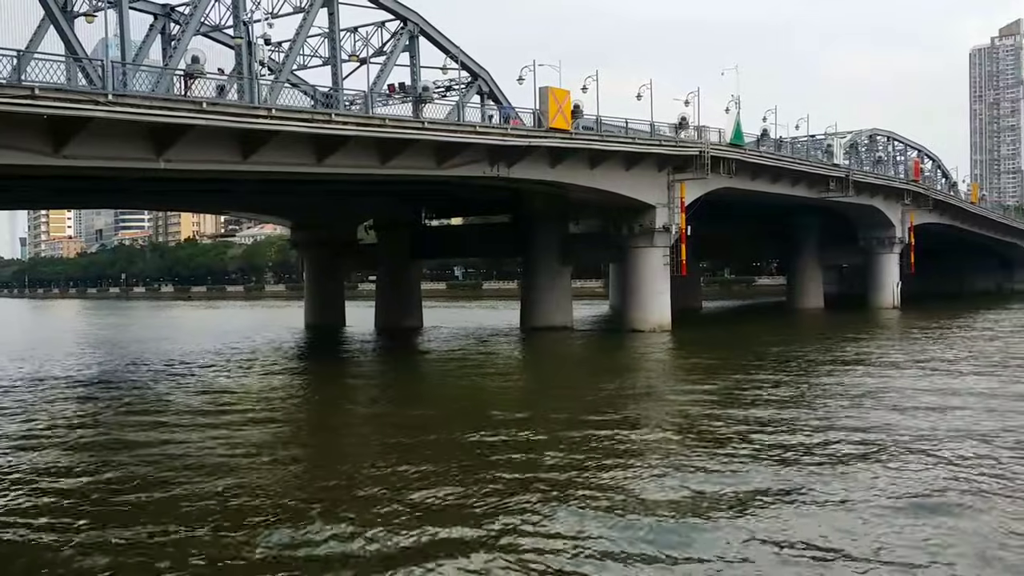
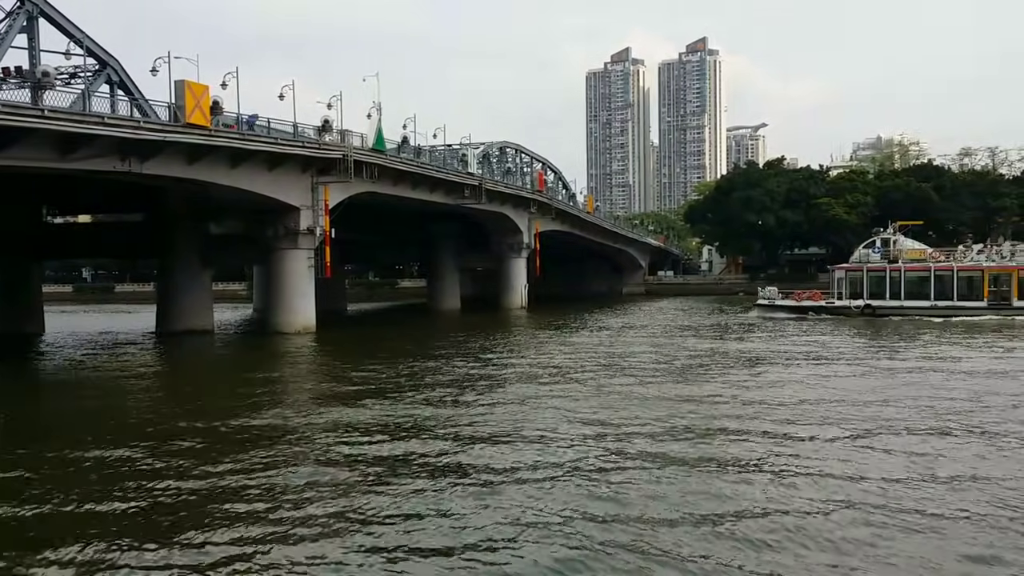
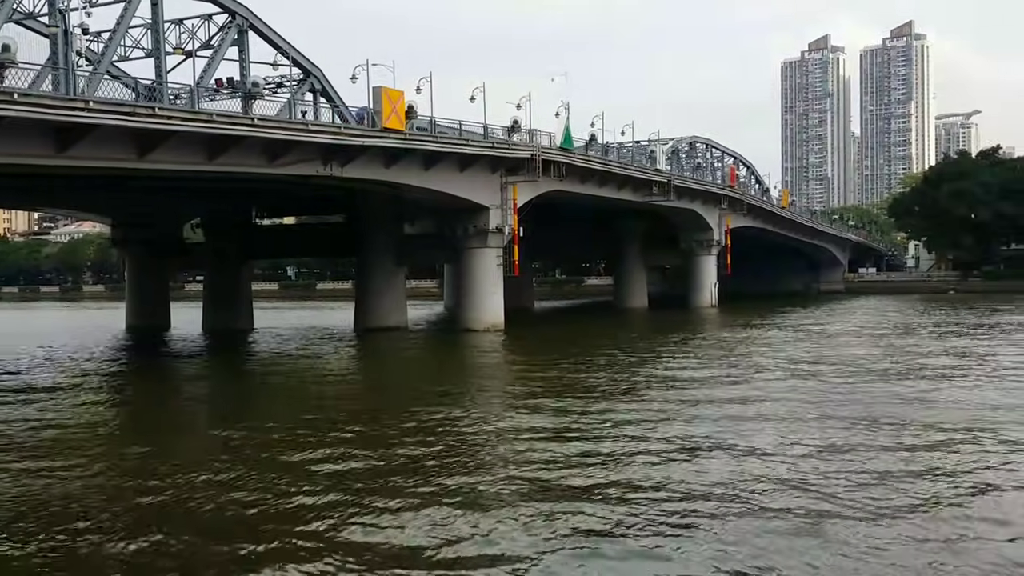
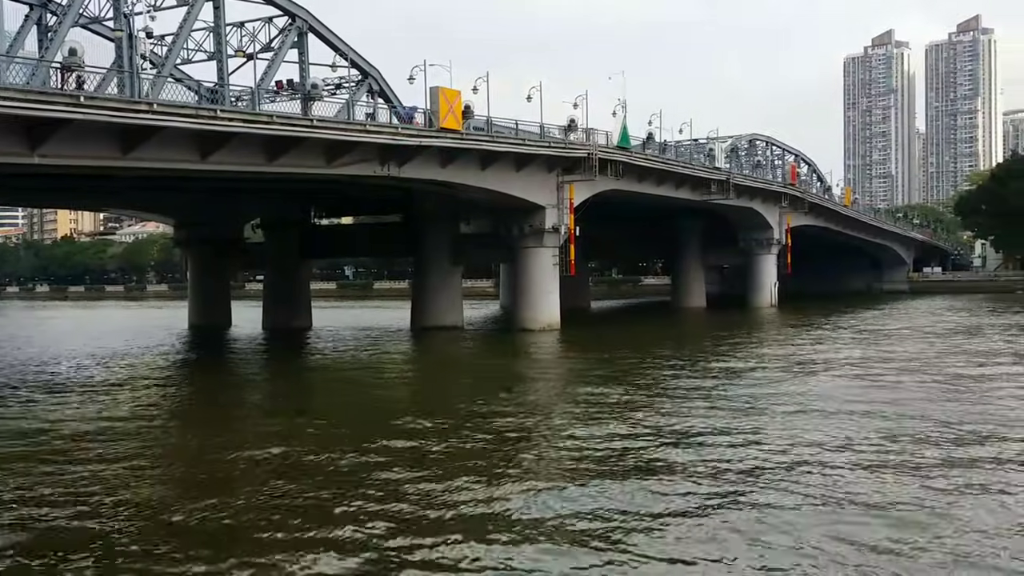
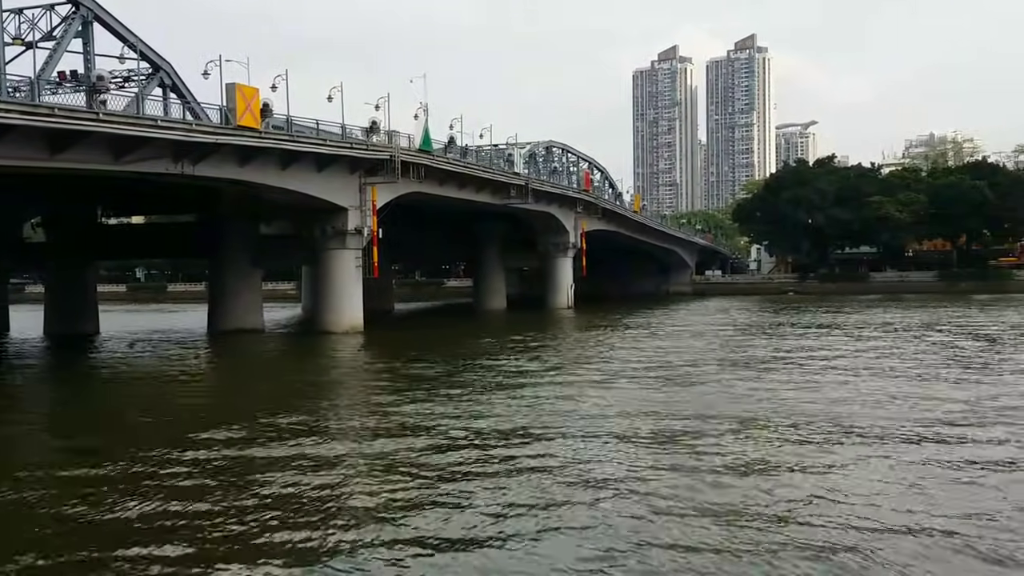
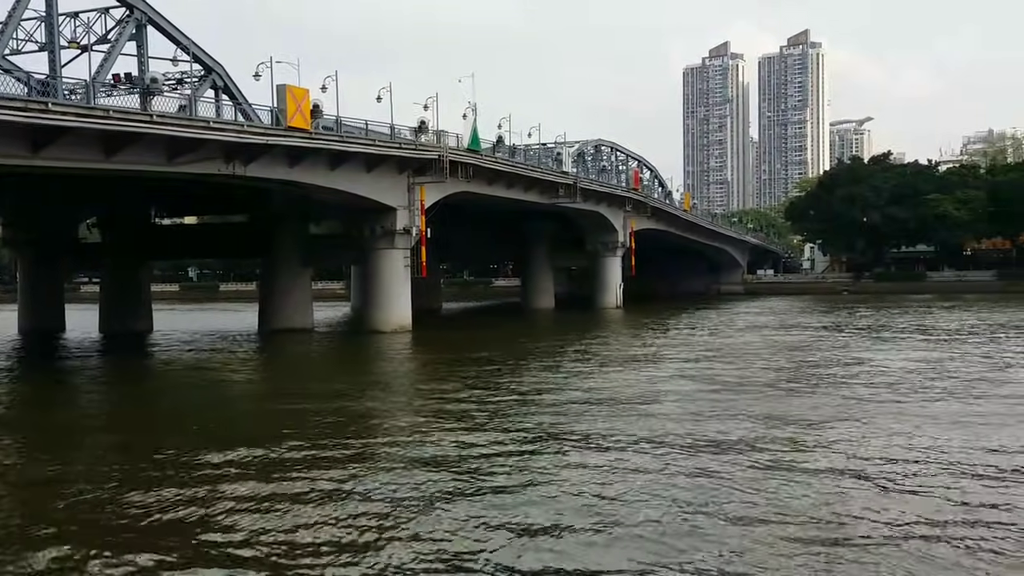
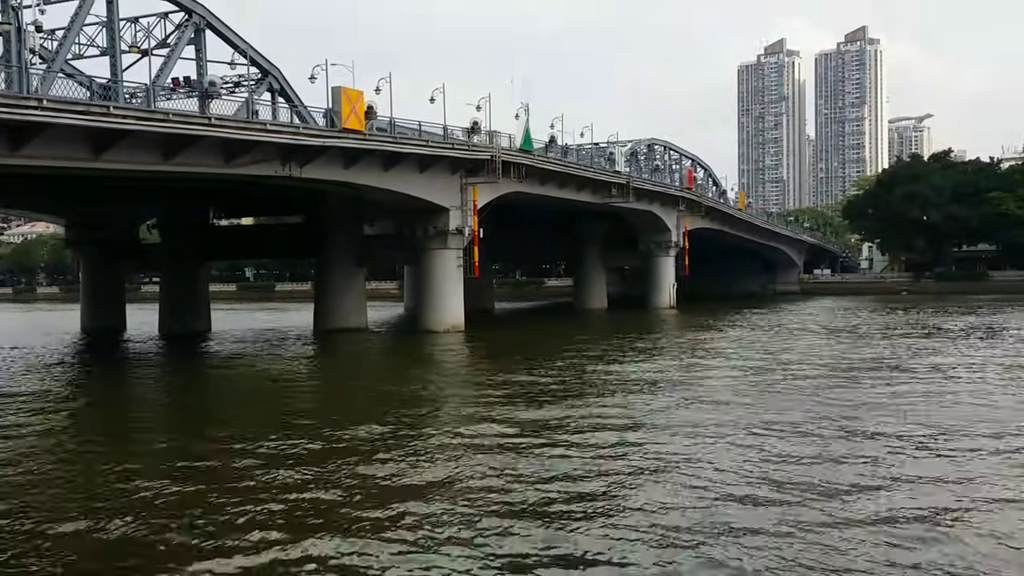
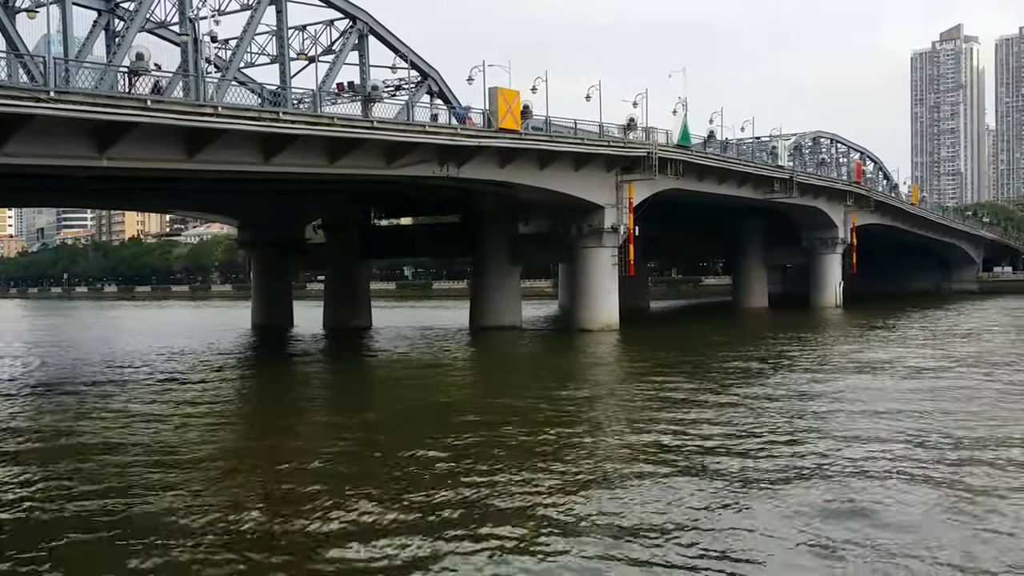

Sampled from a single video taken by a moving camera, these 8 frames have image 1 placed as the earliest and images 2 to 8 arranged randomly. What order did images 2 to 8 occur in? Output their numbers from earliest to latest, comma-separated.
8, 4, 3, 7, 6, 5, 2
